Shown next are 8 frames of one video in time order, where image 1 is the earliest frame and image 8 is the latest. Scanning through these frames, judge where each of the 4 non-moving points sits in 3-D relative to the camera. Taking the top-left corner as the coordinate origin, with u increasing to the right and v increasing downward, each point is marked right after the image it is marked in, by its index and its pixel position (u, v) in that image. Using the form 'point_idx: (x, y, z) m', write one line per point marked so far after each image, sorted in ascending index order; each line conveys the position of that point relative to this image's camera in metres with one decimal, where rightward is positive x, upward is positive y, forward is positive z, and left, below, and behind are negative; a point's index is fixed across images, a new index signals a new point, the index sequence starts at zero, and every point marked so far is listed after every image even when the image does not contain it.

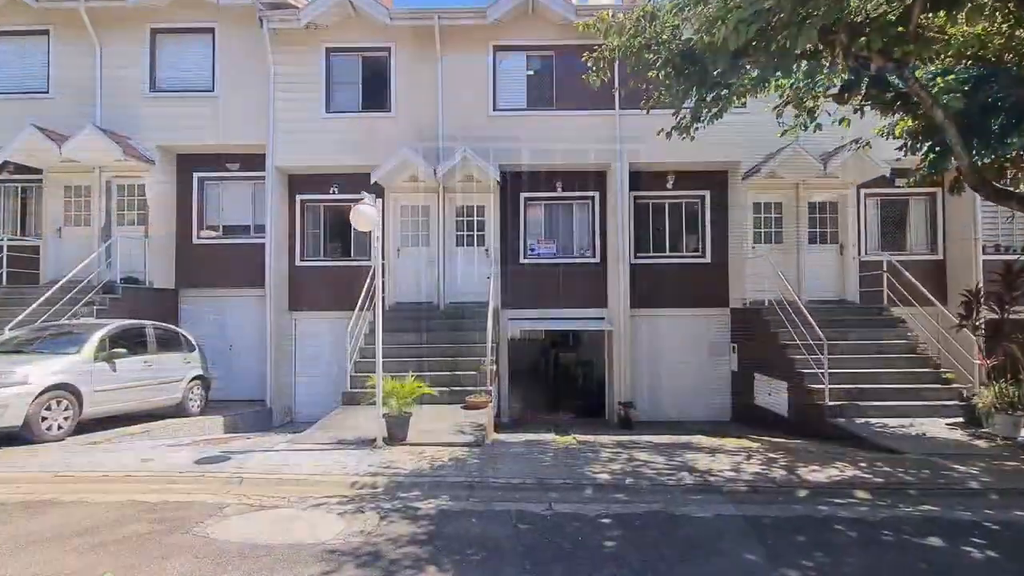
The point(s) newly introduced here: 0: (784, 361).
0: (+6.1, -1.6, +11.2) m
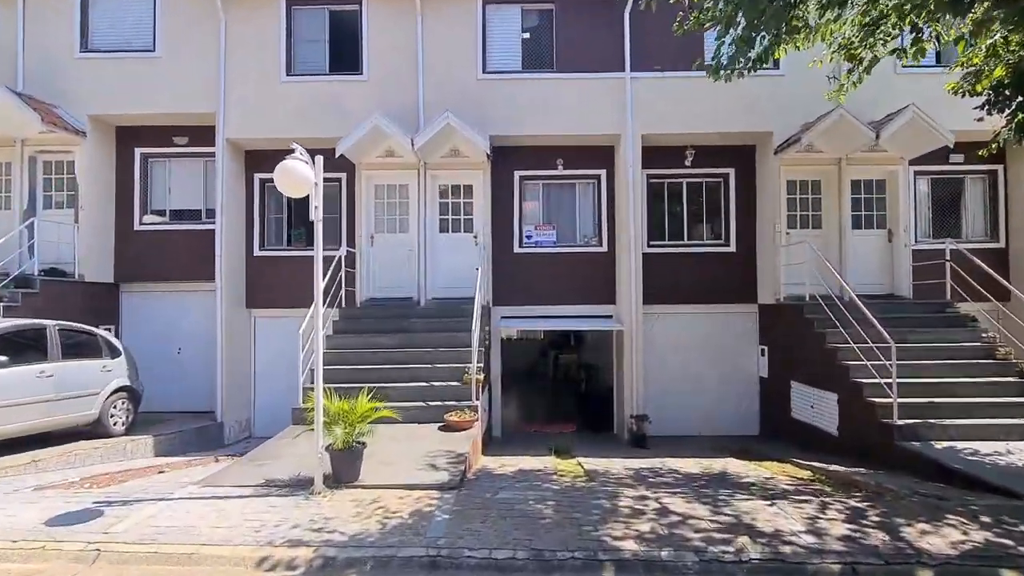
0: (+5.9, -1.5, +9.2) m
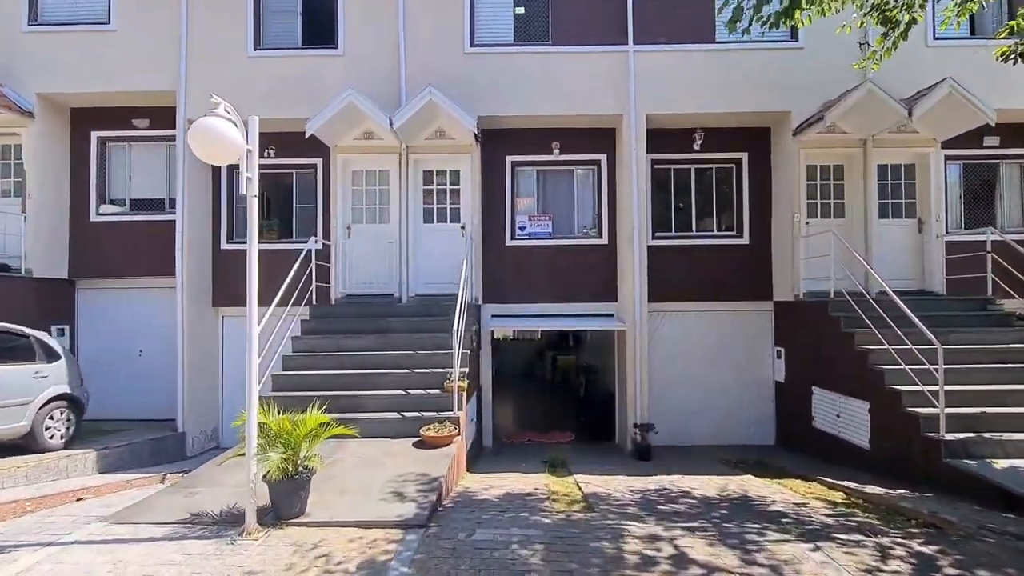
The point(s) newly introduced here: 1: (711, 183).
0: (+5.7, -1.4, +8.2) m
1: (+4.5, +2.4, +11.4) m
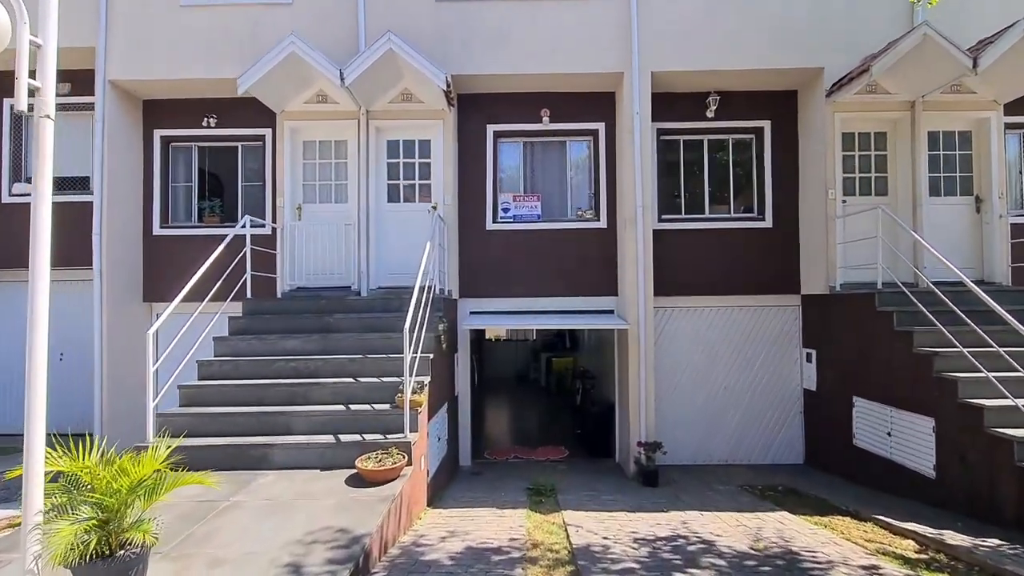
0: (+5.4, -1.2, +6.5) m
1: (+4.1, +2.5, +9.8) m
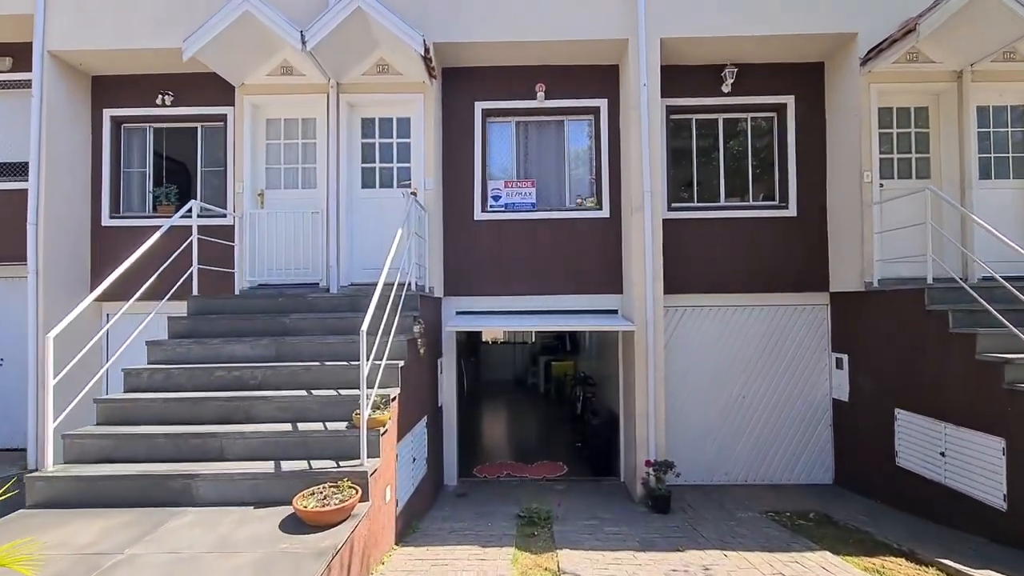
0: (+5.2, -1.1, +5.4) m
1: (+4.0, +2.6, +8.7) m
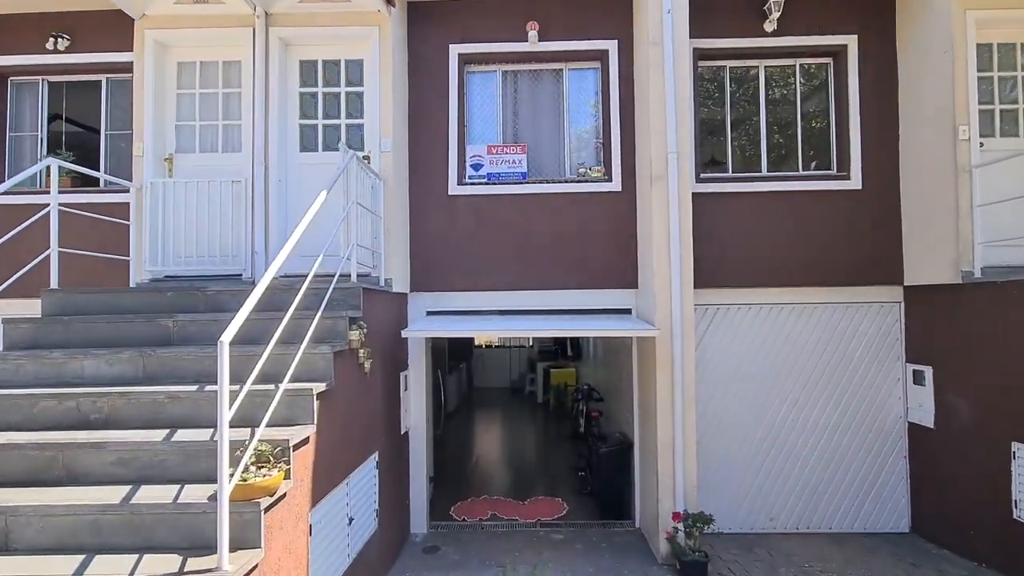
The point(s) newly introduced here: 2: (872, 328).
0: (+5.0, -1.0, +3.6) m
1: (+3.8, +2.7, +6.9) m
2: (+4.7, -0.5, +6.6) m
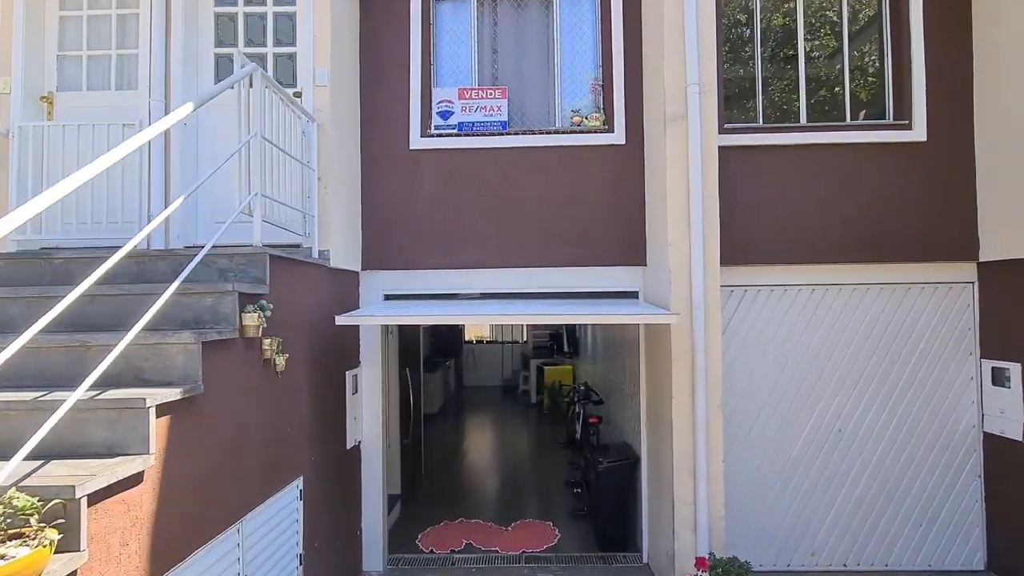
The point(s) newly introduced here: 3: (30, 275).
0: (+4.8, -0.8, +2.2) m
1: (+3.6, +2.9, +5.5) m
2: (+4.5, -0.3, +5.3) m
3: (-3.3, +0.1, +3.5) m
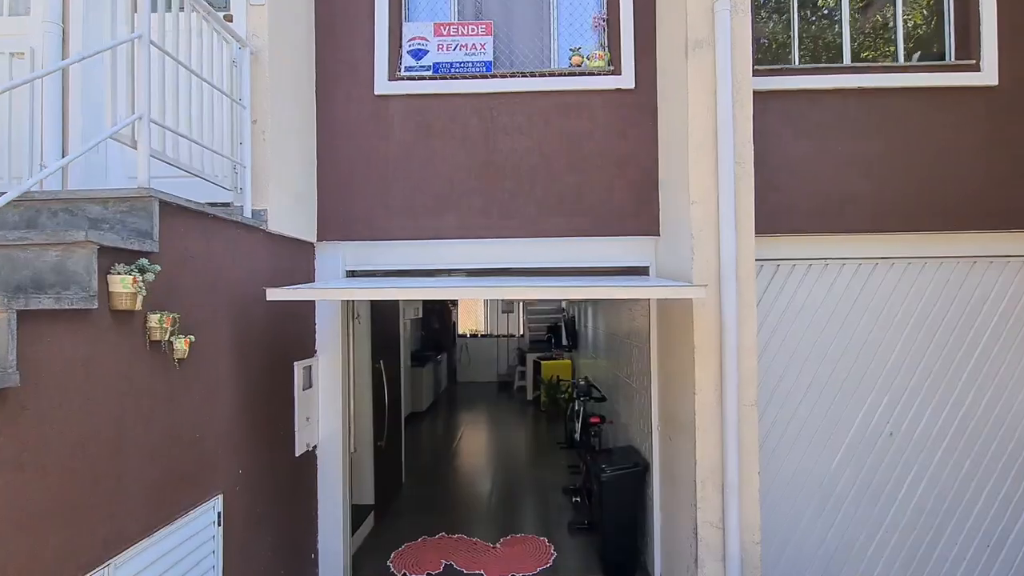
0: (+4.7, -0.6, +1.4) m
1: (+3.4, +3.1, +4.6) m
2: (+4.4, -0.1, +4.4) m
3: (-3.4, +0.3, +2.6) m
